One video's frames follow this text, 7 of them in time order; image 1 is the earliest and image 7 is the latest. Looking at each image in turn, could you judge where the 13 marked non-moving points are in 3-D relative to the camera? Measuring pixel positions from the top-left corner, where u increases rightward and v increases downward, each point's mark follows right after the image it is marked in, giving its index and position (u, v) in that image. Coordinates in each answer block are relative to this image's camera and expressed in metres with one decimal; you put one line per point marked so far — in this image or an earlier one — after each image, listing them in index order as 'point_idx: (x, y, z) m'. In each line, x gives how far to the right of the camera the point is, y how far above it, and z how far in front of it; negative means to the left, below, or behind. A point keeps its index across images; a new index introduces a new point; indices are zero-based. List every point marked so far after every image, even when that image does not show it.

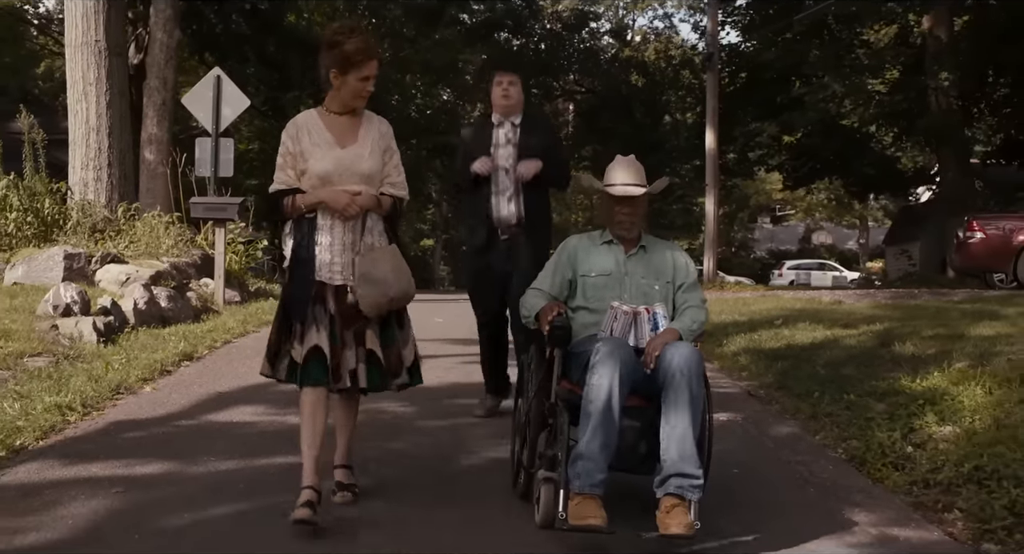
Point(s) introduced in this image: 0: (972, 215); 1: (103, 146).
0: (+6.7, +0.9, +17.2) m
1: (-5.0, +1.6, +14.5) m
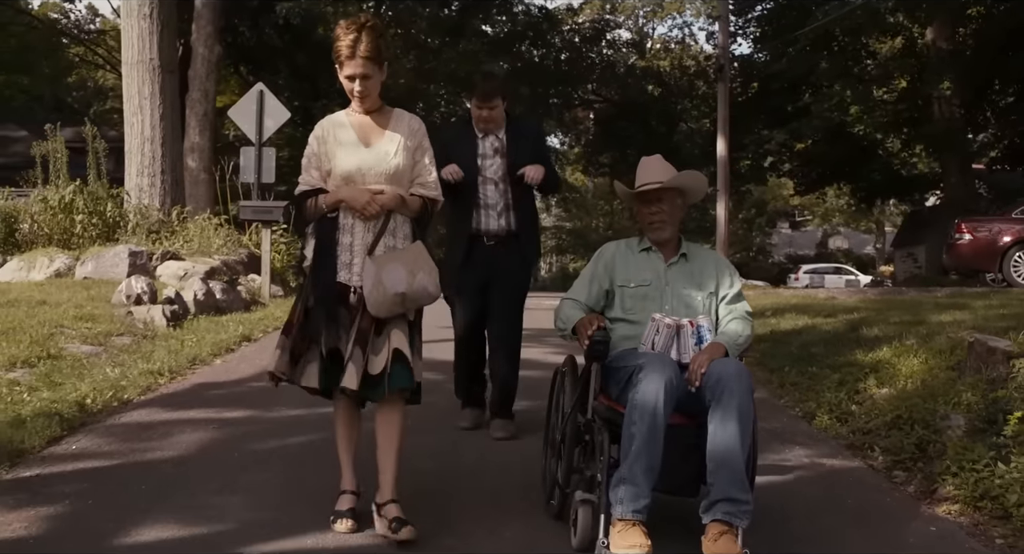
0: (+7.0, +0.9, +18.4) m
1: (-4.8, +1.6, +15.9) m
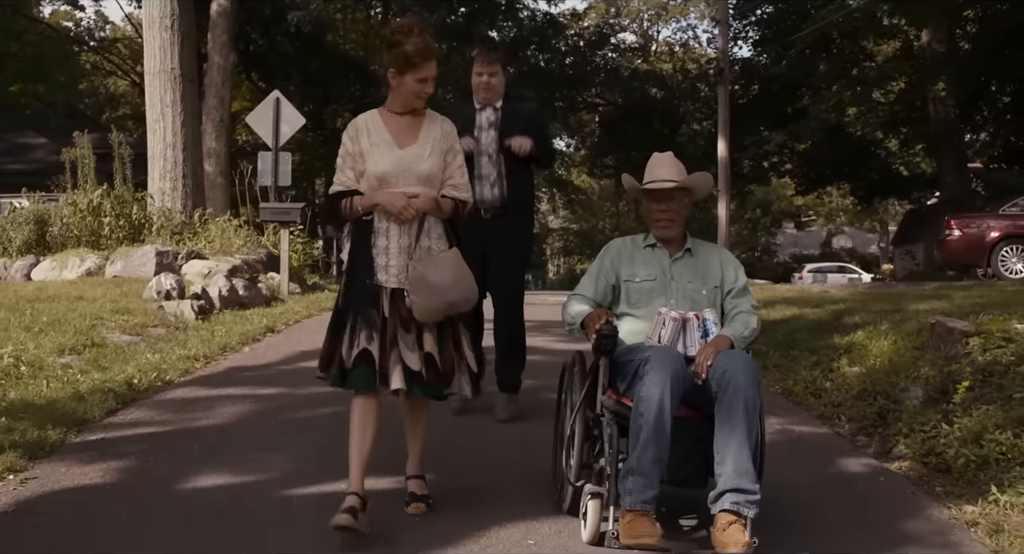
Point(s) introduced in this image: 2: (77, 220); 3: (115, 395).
0: (+7.1, +1.0, +19.1) m
1: (-4.7, +1.6, +16.6) m
2: (-5.5, +0.7, +14.9) m
3: (-2.3, -0.7, +6.8) m
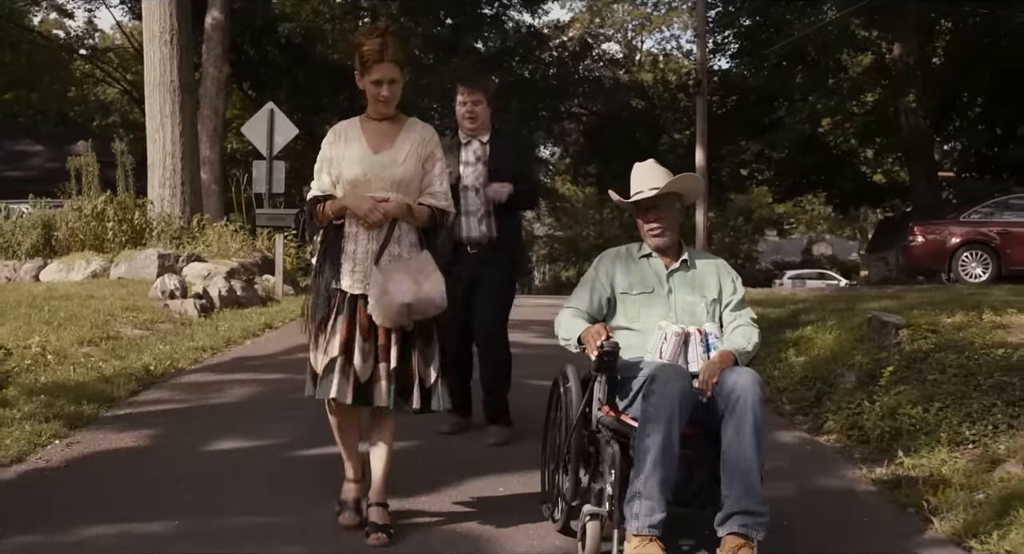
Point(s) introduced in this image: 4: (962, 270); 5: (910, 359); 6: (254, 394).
0: (+6.8, +0.9, +20.0) m
1: (-4.9, +1.6, +17.5) m
2: (-5.7, +0.7, +15.7) m
3: (-2.4, -0.6, +7.6) m
4: (+7.2, +0.1, +19.1) m
5: (+2.5, -0.5, +7.5) m
6: (-1.6, -0.7, +7.4) m
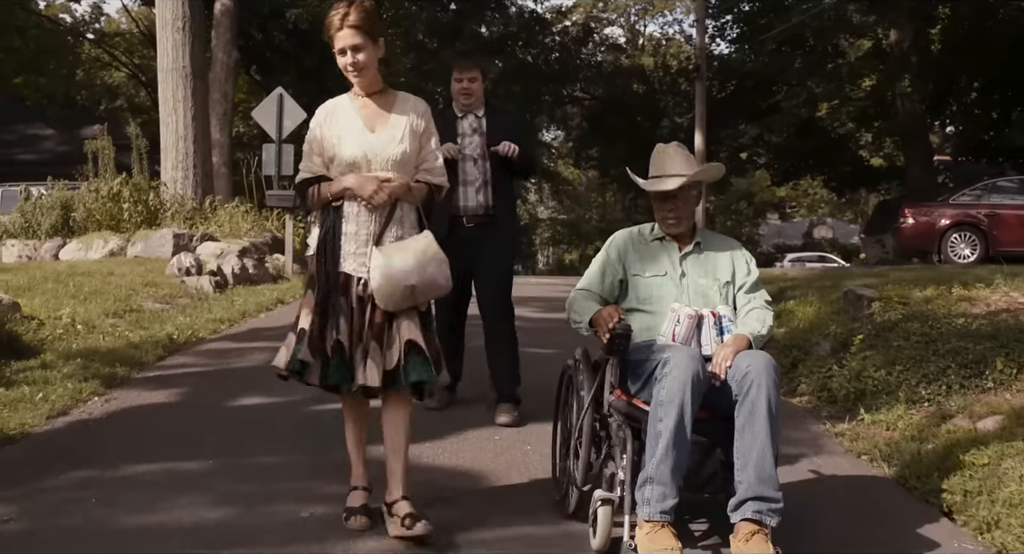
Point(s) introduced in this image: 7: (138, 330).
0: (+6.9, +1.3, +20.6) m
1: (-4.9, +1.9, +18.0) m
2: (-5.7, +1.0, +16.3) m
3: (-2.4, -0.5, +8.2) m
4: (+7.3, +0.4, +19.6) m
5: (+2.5, -0.3, +8.1) m
6: (-1.6, -0.6, +8.0) m
7: (-2.8, -0.4, +9.0) m
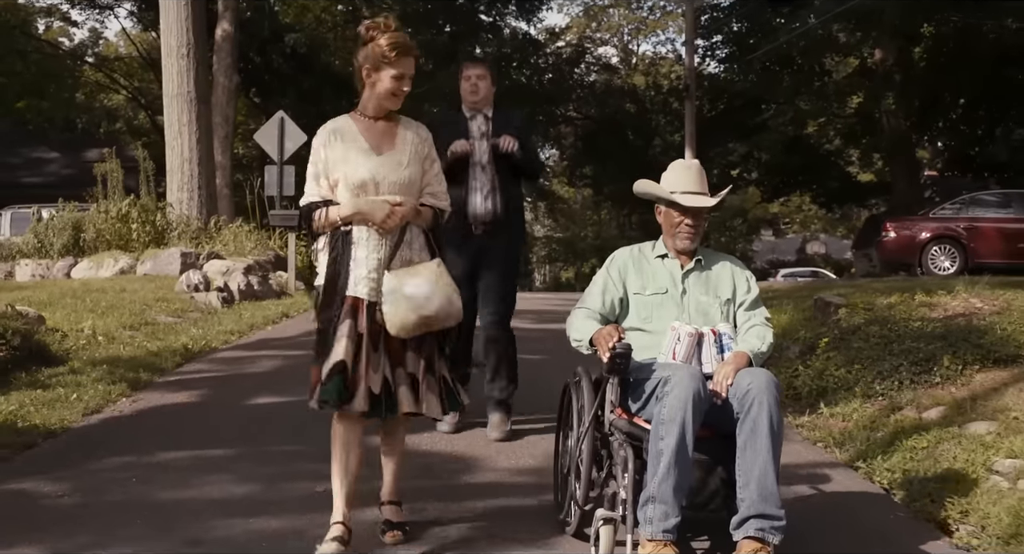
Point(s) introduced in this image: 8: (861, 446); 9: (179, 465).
0: (+6.8, +1.1, +21.3) m
1: (-5.0, +1.6, +18.7) m
2: (-5.8, +0.7, +17.0) m
3: (-2.5, -0.6, +8.8) m
4: (+7.2, +0.2, +20.3) m
5: (+2.4, -0.4, +8.7) m
6: (-1.7, -0.6, +8.6) m
7: (-2.9, -0.5, +9.6) m
8: (+1.9, -0.9, +6.3) m
9: (-1.5, -0.9, +5.4) m
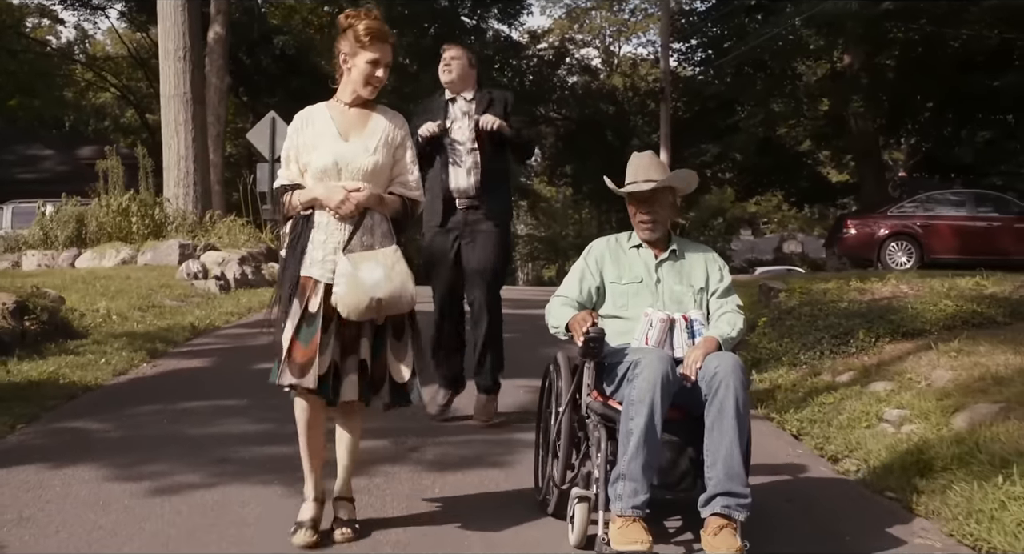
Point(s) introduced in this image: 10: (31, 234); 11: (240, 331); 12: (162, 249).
0: (+6.4, +1.2, +22.4) m
1: (-5.4, +1.8, +19.7) m
2: (-6.1, +0.9, +17.9) m
3: (-2.7, -0.4, +9.9) m
4: (+6.8, +0.3, +21.5) m
5: (+2.2, -0.3, +9.8) m
6: (-1.9, -0.5, +9.6) m
7: (-3.1, -0.4, +10.7) m
8: (+1.7, -0.8, +7.4) m
9: (-1.7, -0.7, +6.4) m
10: (-7.4, +0.7, +18.2) m
11: (-2.3, -0.5, +10.2) m
12: (-4.9, +0.4, +16.5) m
